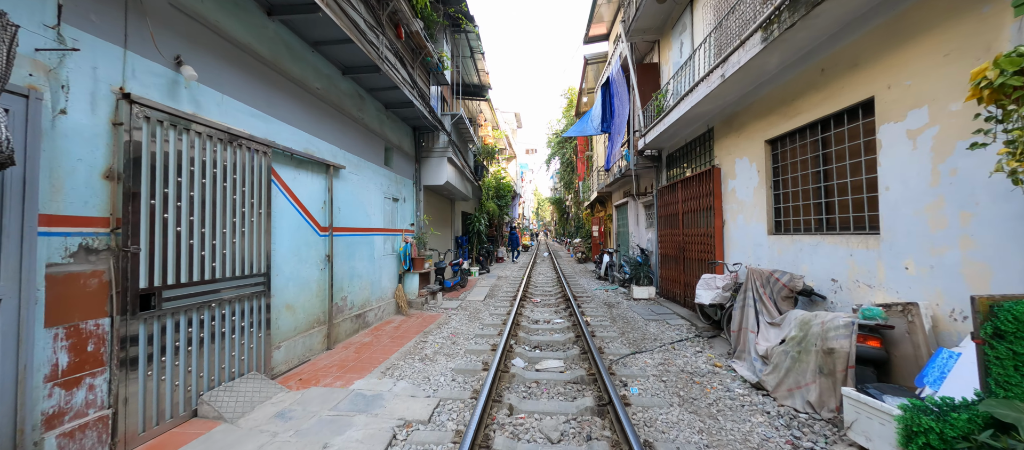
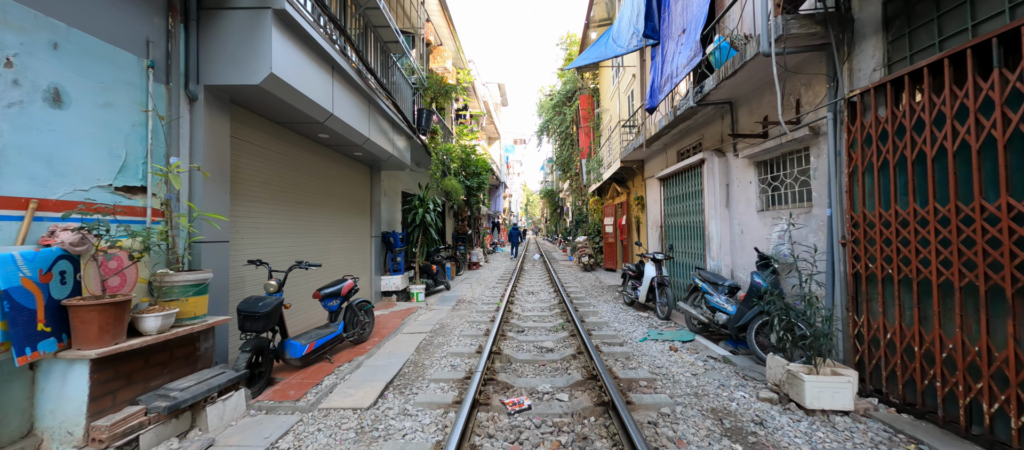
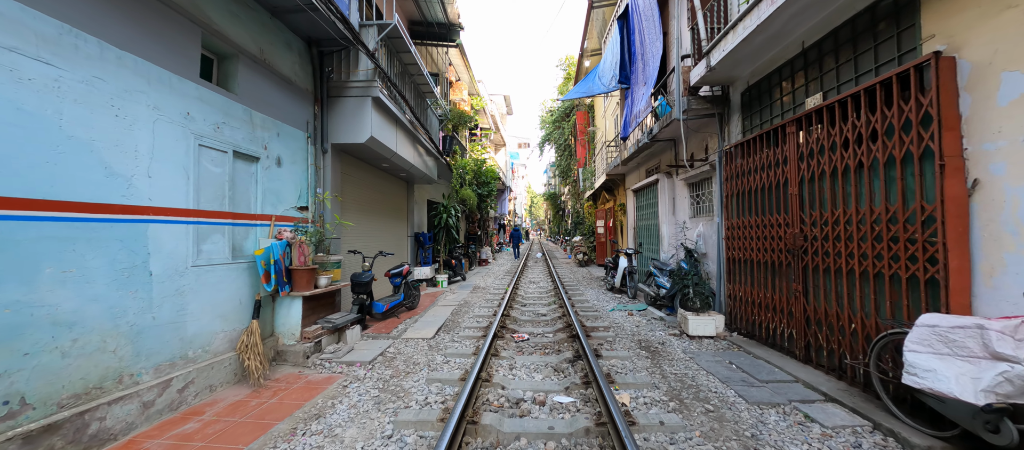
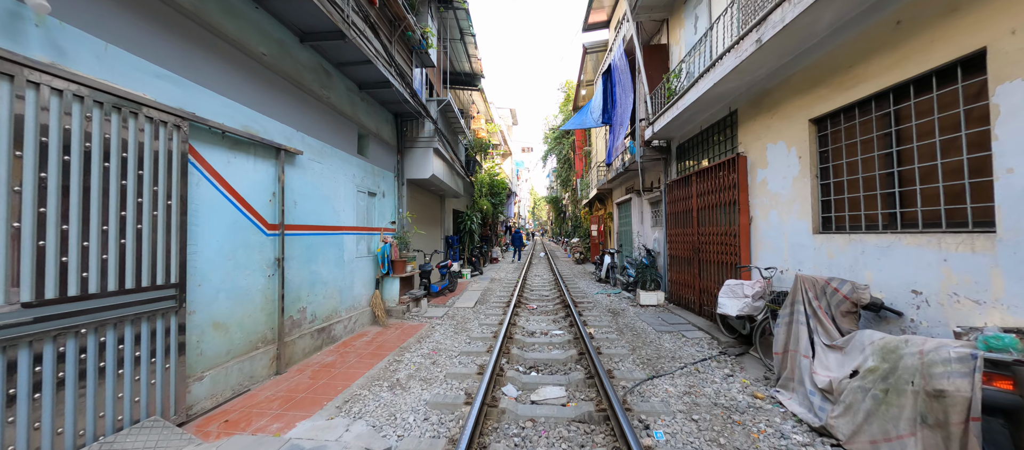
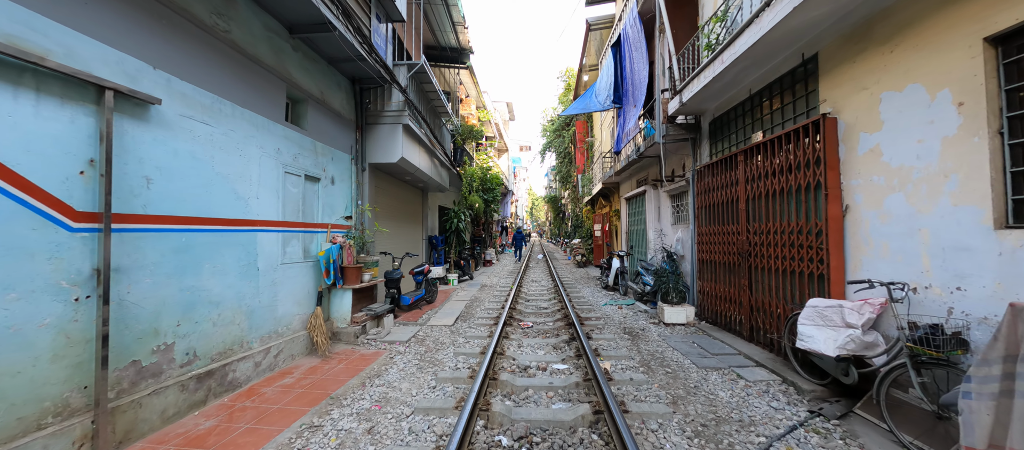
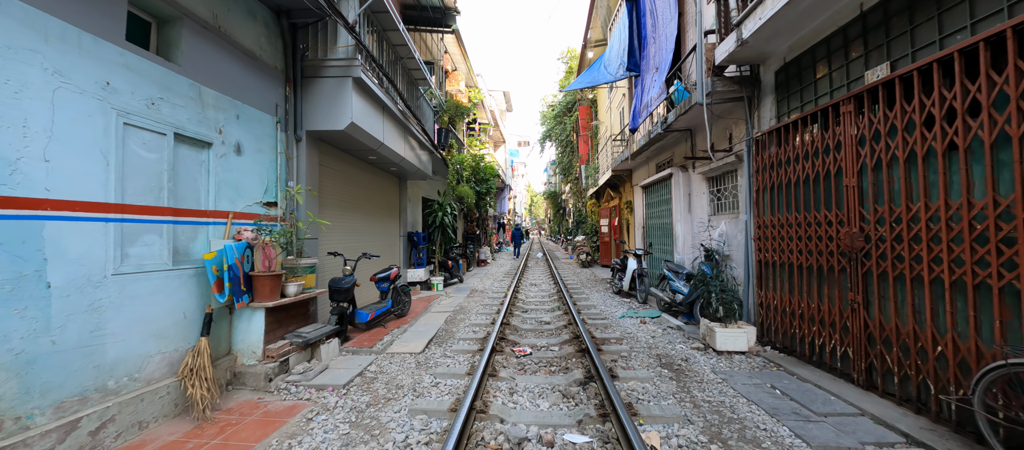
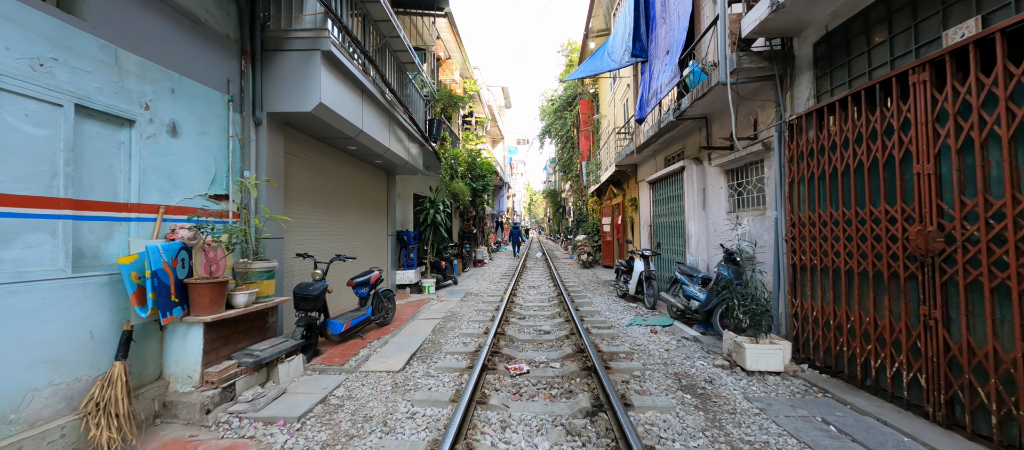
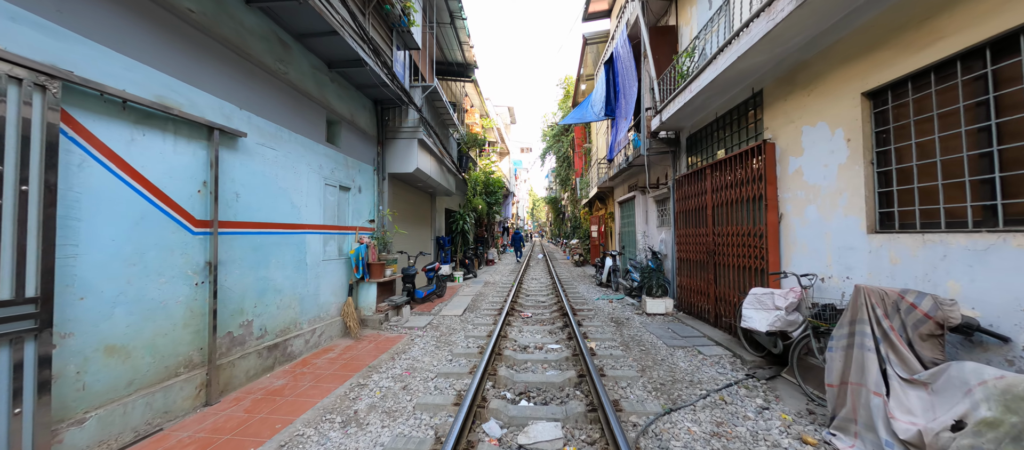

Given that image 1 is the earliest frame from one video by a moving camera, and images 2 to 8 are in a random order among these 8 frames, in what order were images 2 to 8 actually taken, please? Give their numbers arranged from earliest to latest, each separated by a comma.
4, 8, 5, 3, 6, 7, 2
